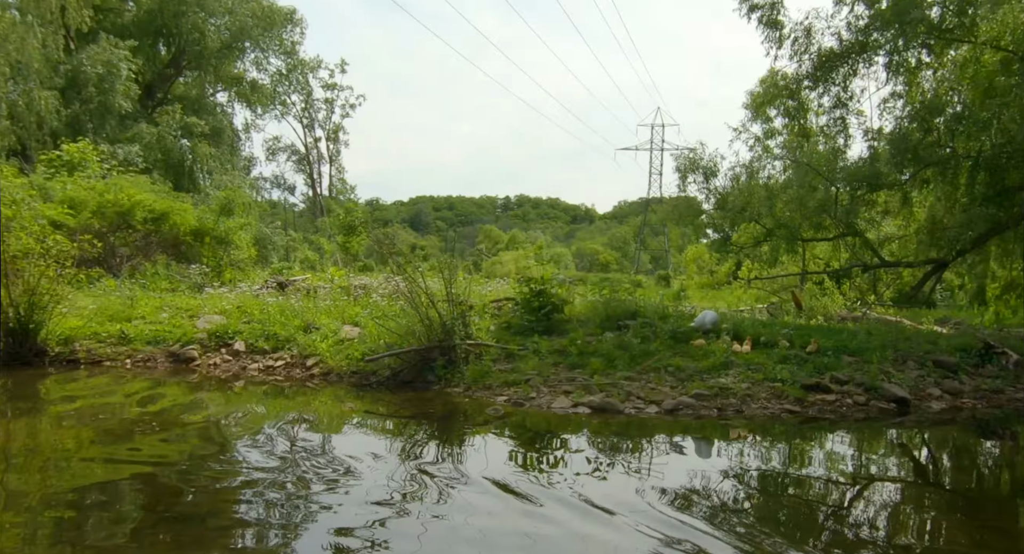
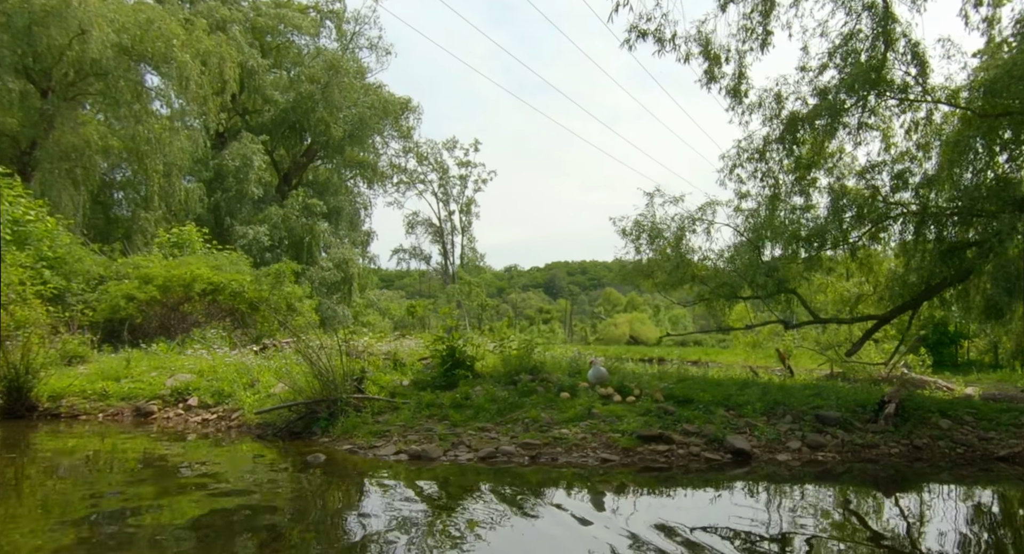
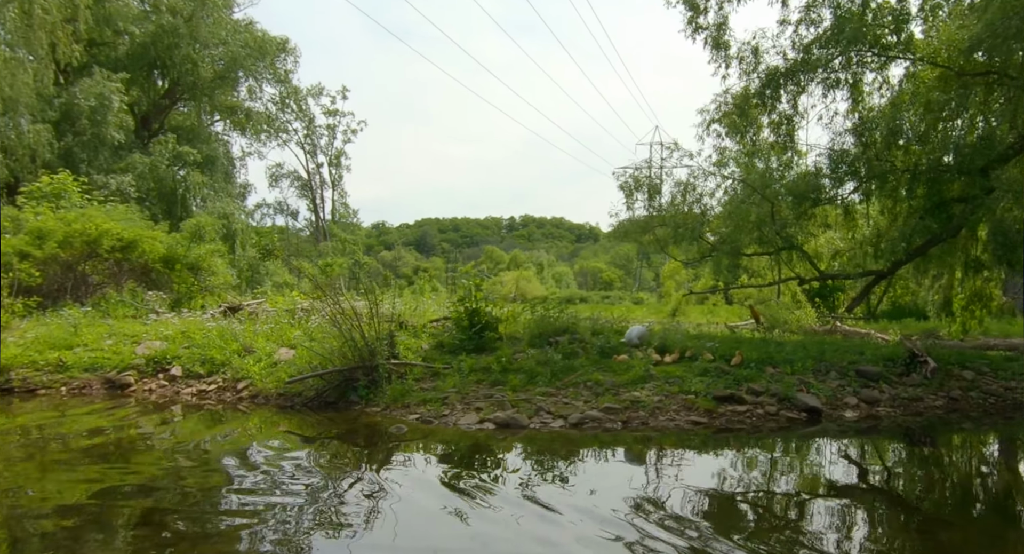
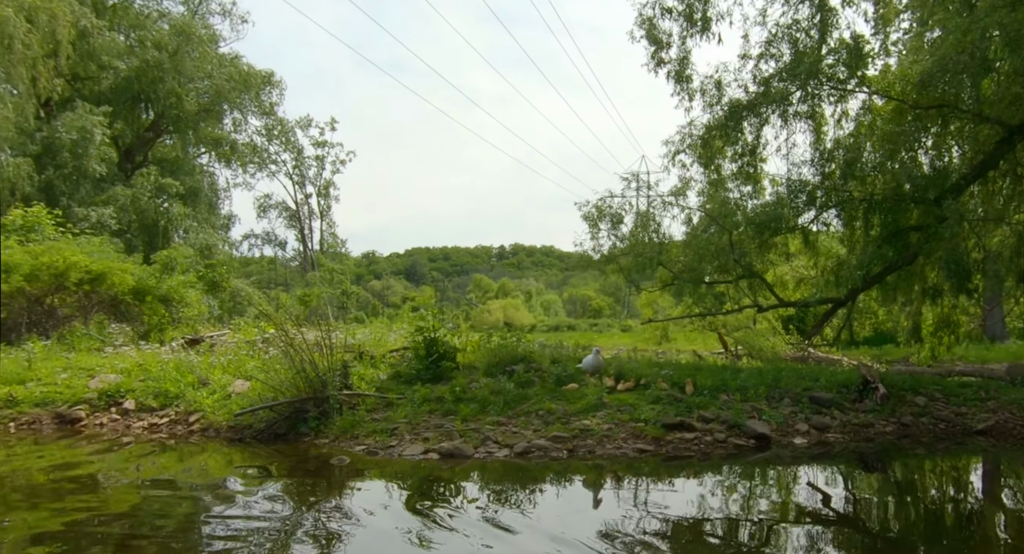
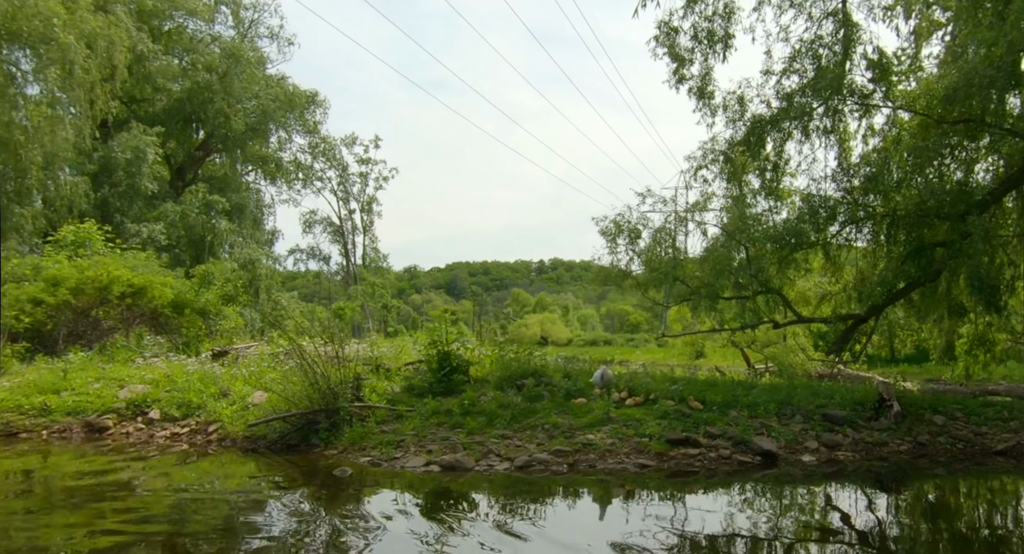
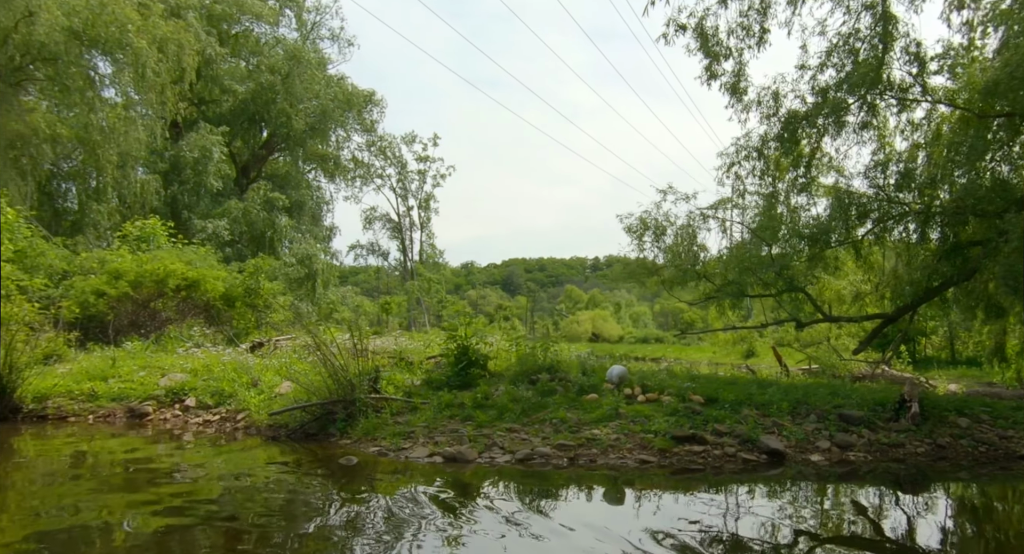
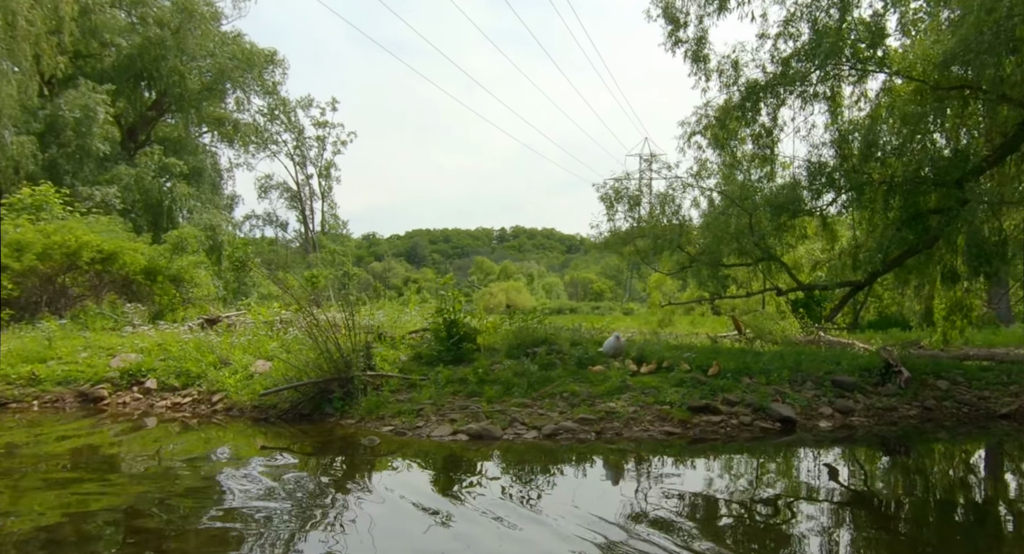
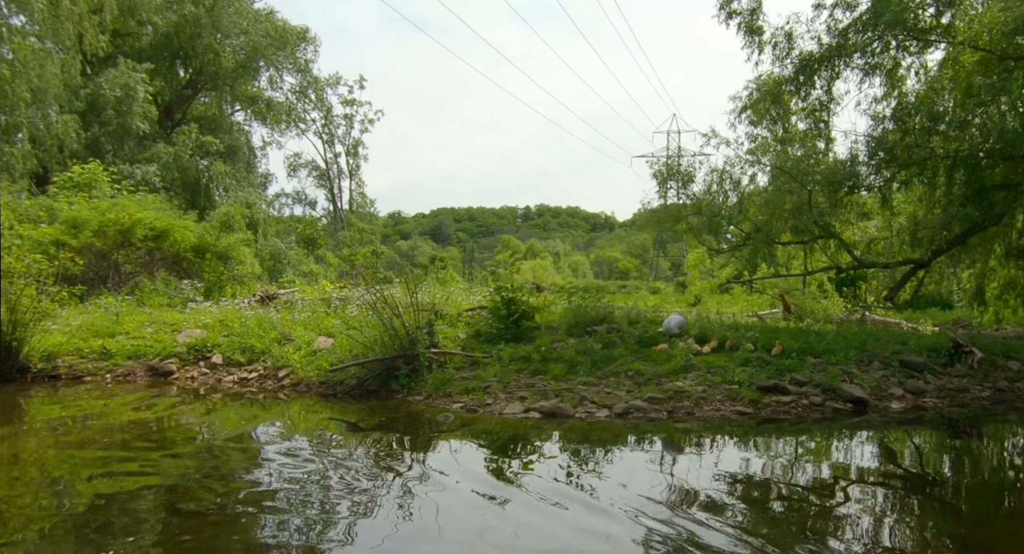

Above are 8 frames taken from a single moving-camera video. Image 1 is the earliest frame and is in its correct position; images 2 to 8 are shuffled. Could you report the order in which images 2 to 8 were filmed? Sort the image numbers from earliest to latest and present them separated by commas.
8, 3, 7, 4, 5, 6, 2
